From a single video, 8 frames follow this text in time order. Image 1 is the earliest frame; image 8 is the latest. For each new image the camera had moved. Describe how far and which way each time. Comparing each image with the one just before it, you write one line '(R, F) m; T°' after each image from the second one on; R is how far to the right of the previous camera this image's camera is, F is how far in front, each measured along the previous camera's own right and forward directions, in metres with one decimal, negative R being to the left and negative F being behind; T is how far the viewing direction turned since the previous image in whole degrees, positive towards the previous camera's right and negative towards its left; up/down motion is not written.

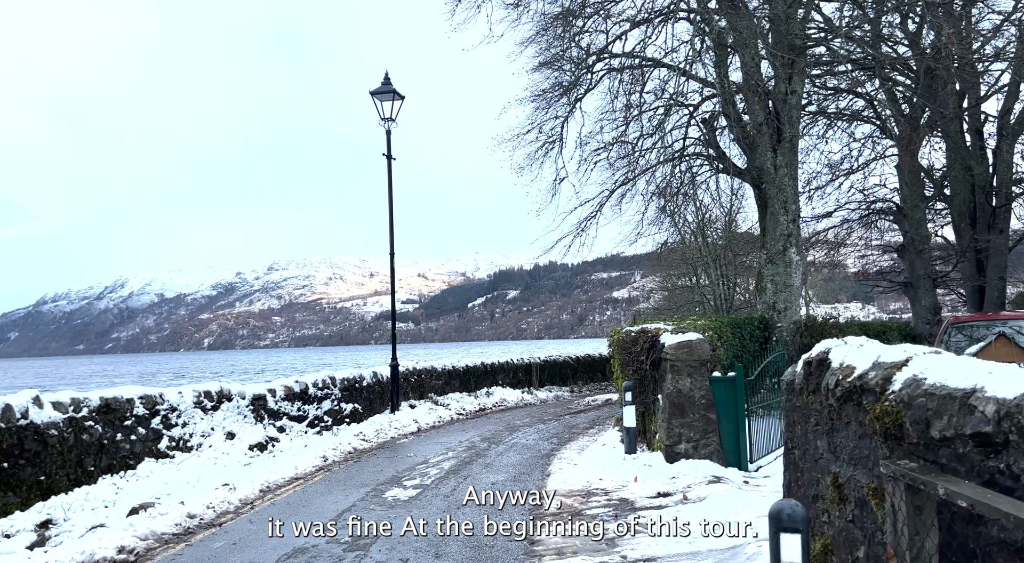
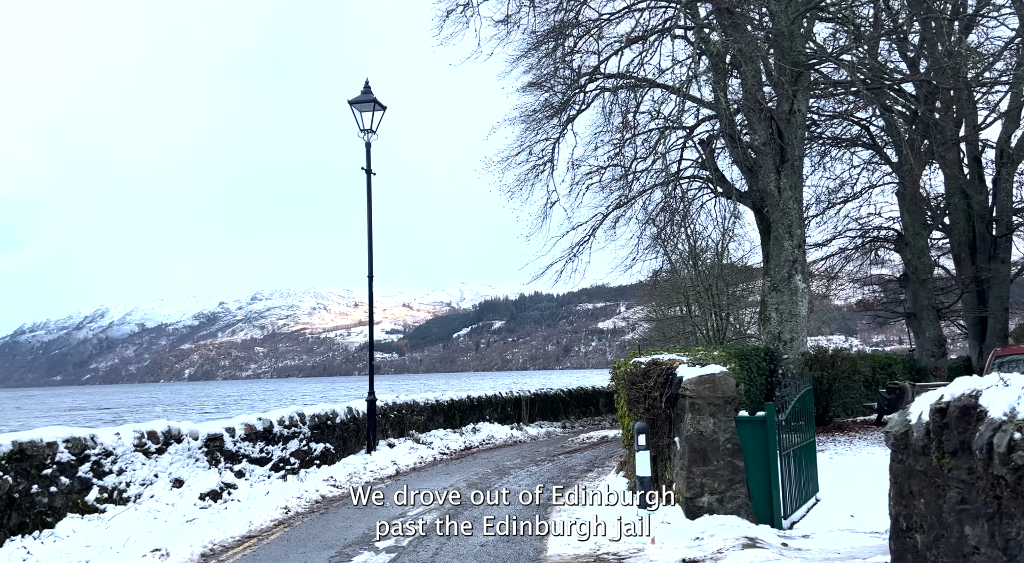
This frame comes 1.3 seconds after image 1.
(0.0, +0.9) m; +1°
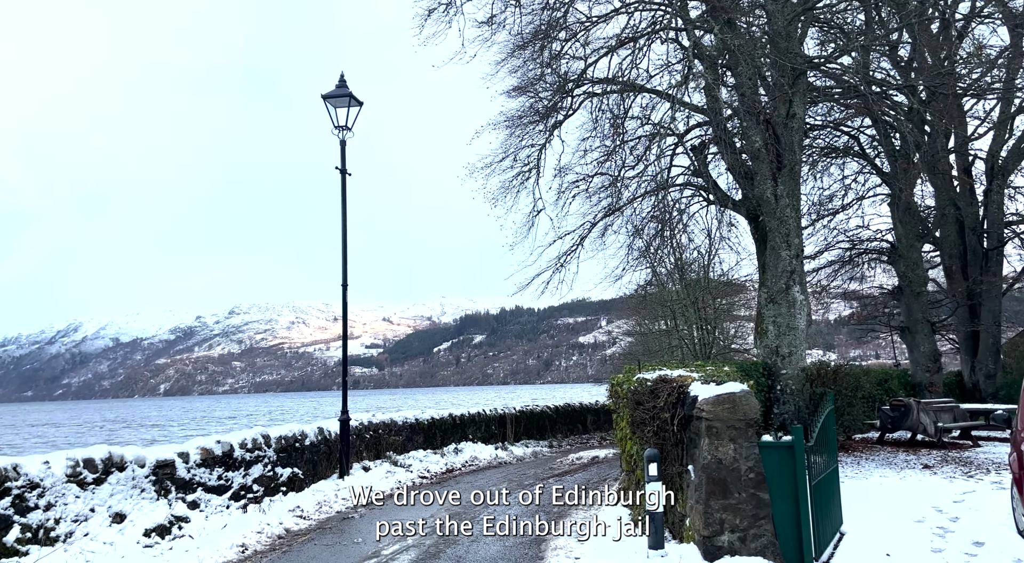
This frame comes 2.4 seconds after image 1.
(0.0, +0.7) m; +1°
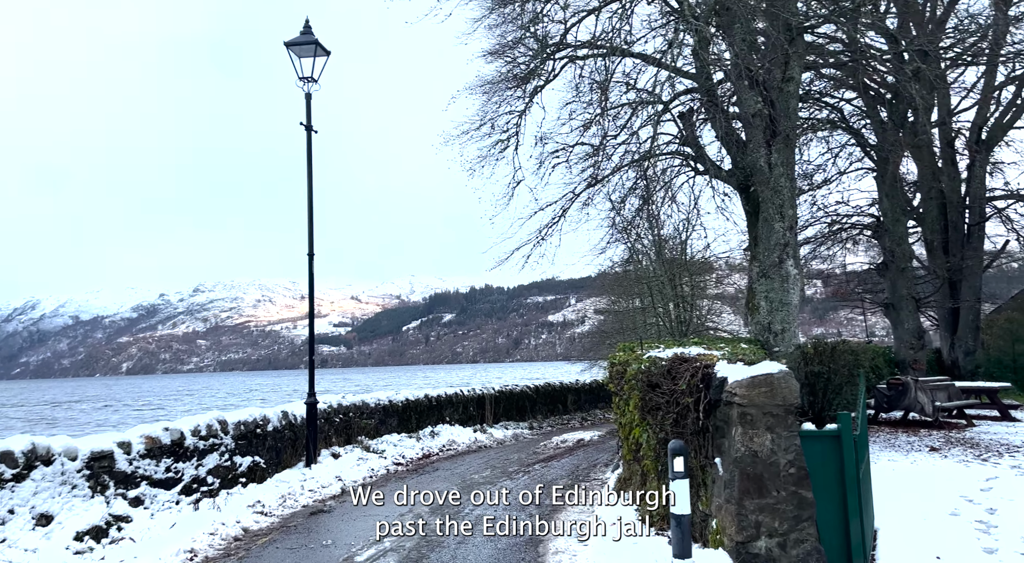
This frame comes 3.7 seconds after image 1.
(-0.1, +0.8) m; +2°
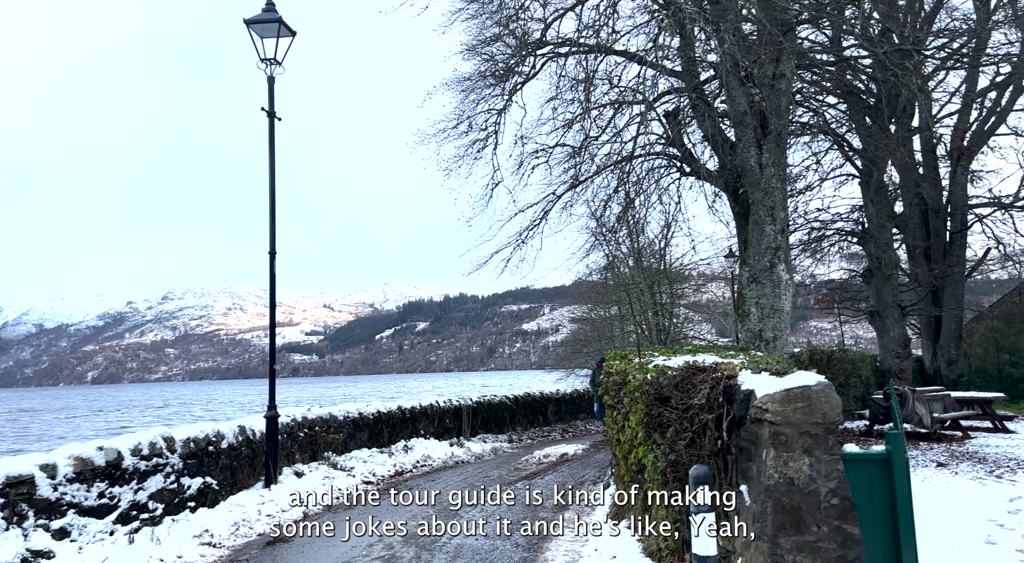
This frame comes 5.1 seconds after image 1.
(-0.1, +0.7) m; +1°
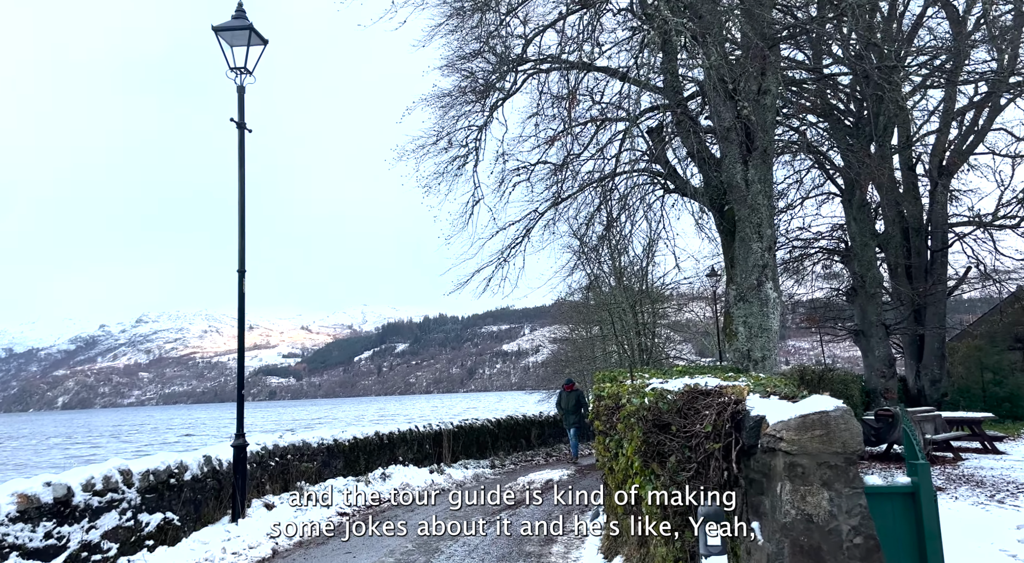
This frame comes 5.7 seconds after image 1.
(0.0, +0.4) m; +1°
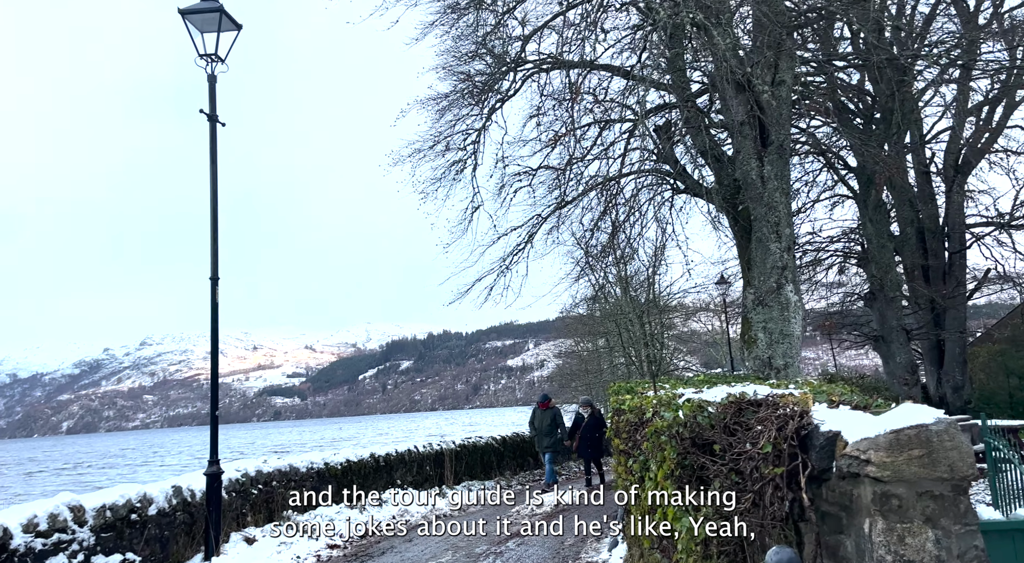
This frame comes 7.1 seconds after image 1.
(0.0, +0.7) m; 0°
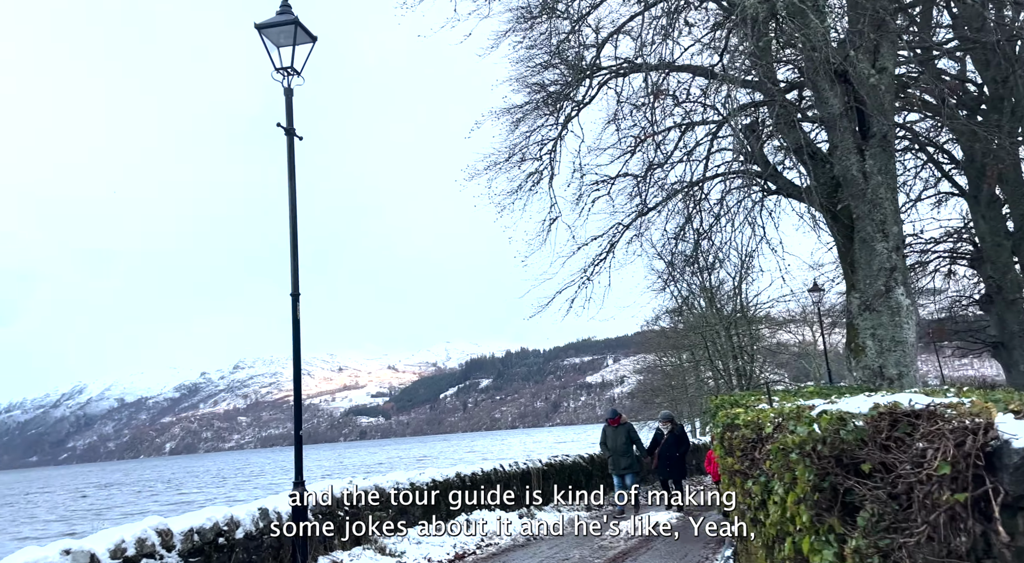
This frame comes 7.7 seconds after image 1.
(-0.1, +0.4) m; -4°
